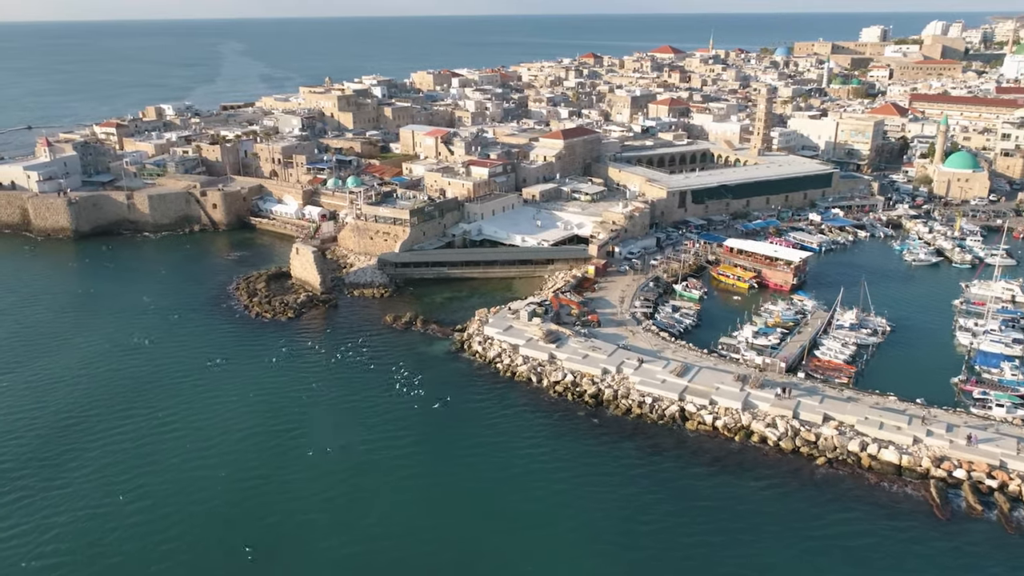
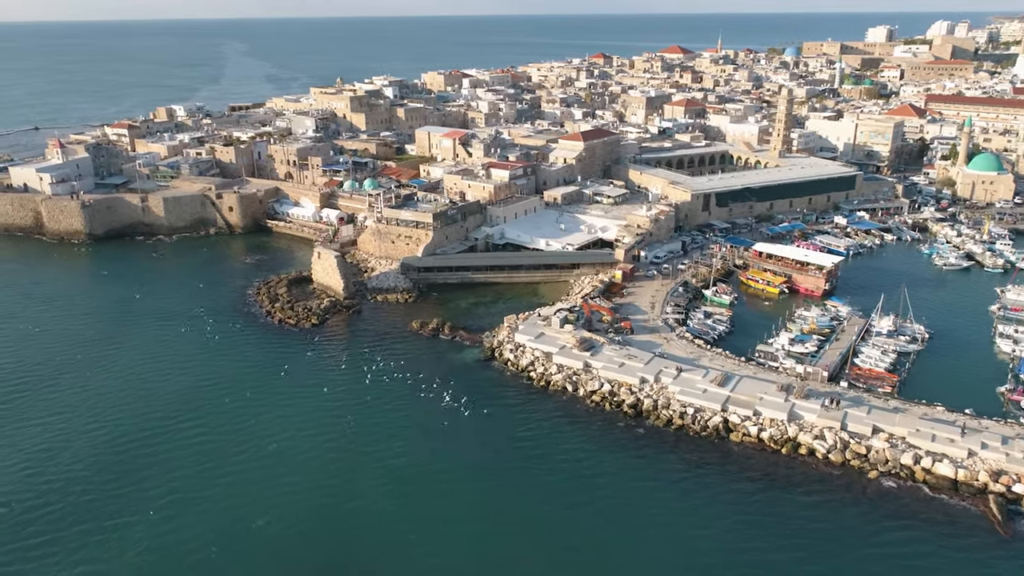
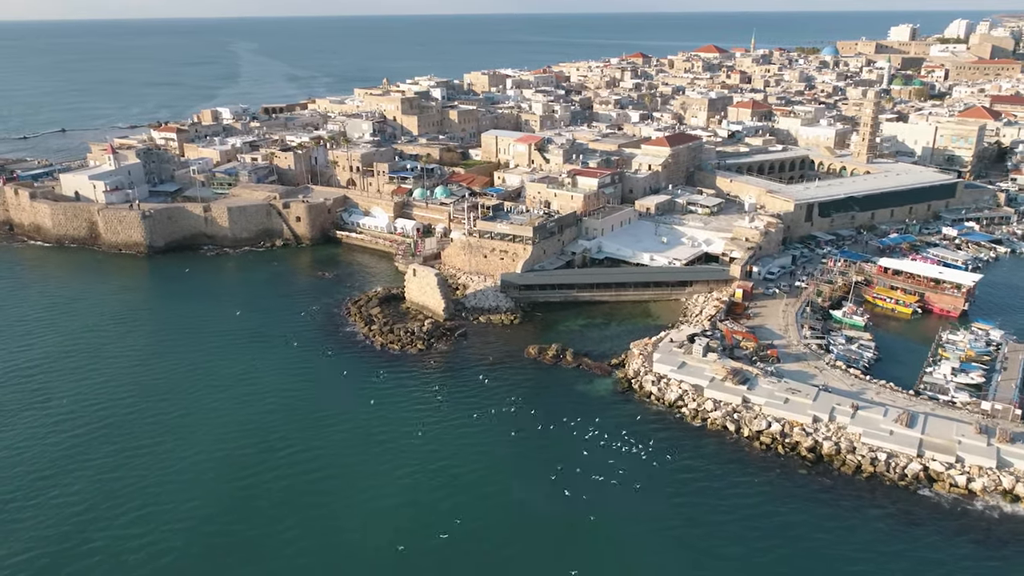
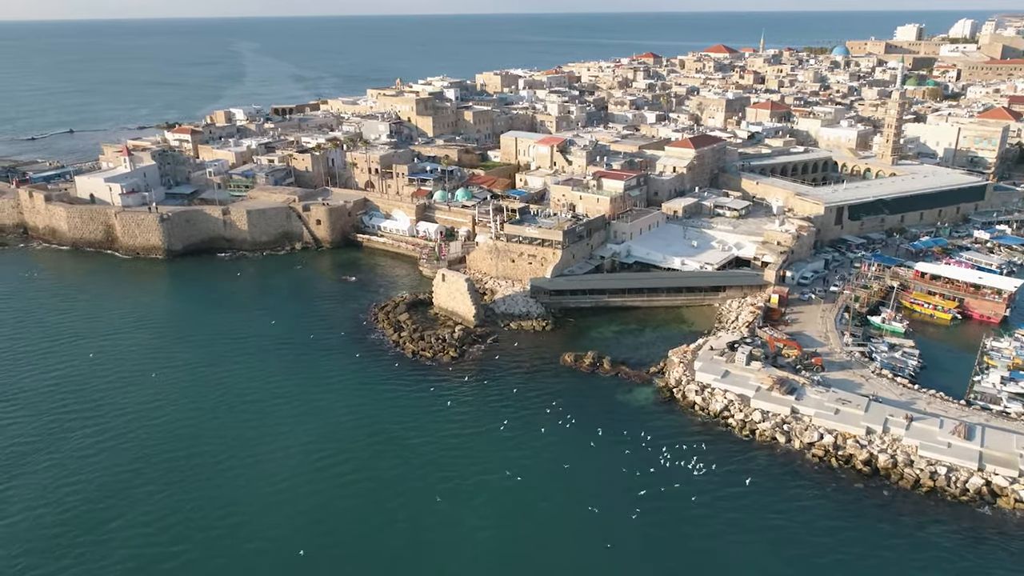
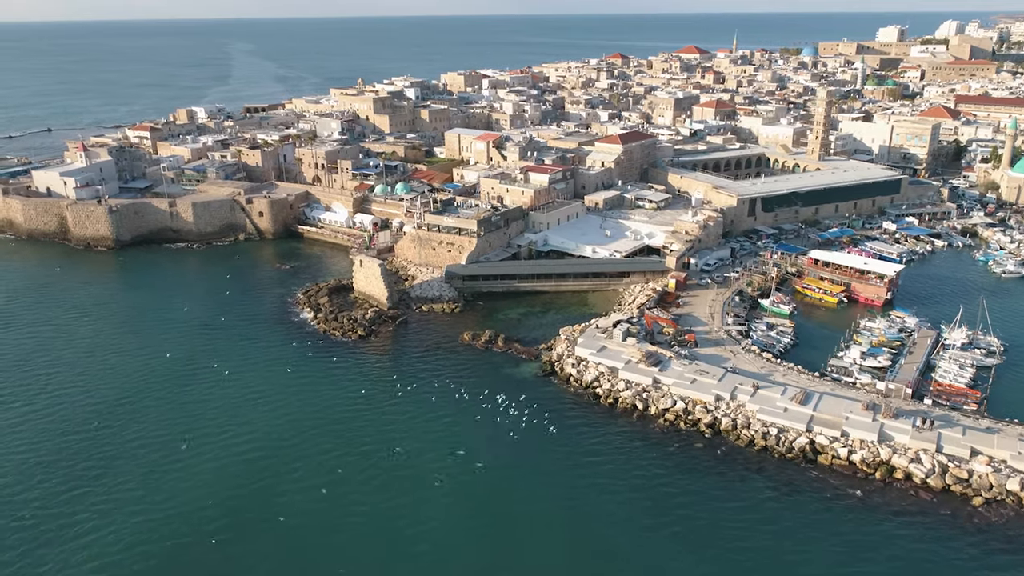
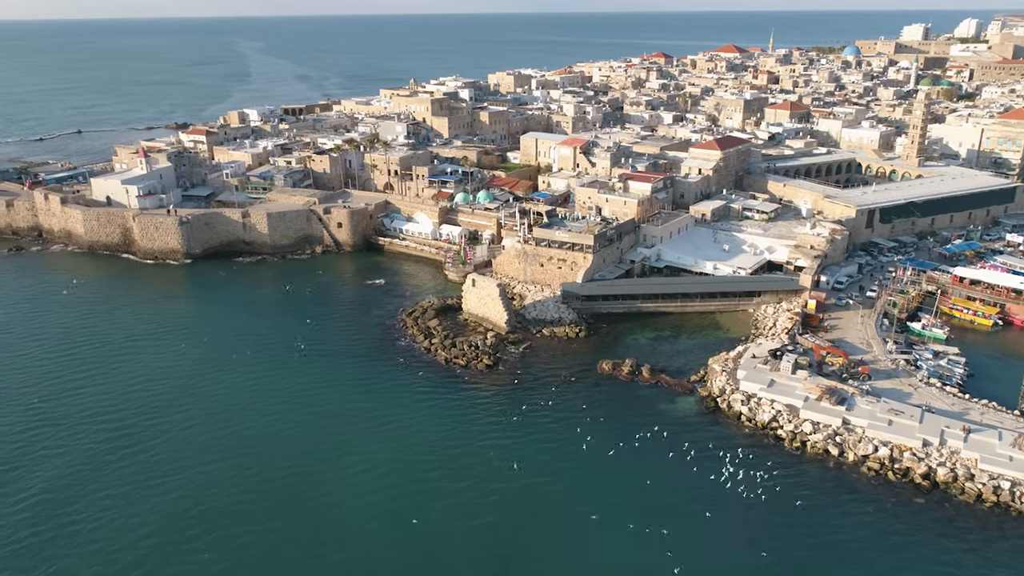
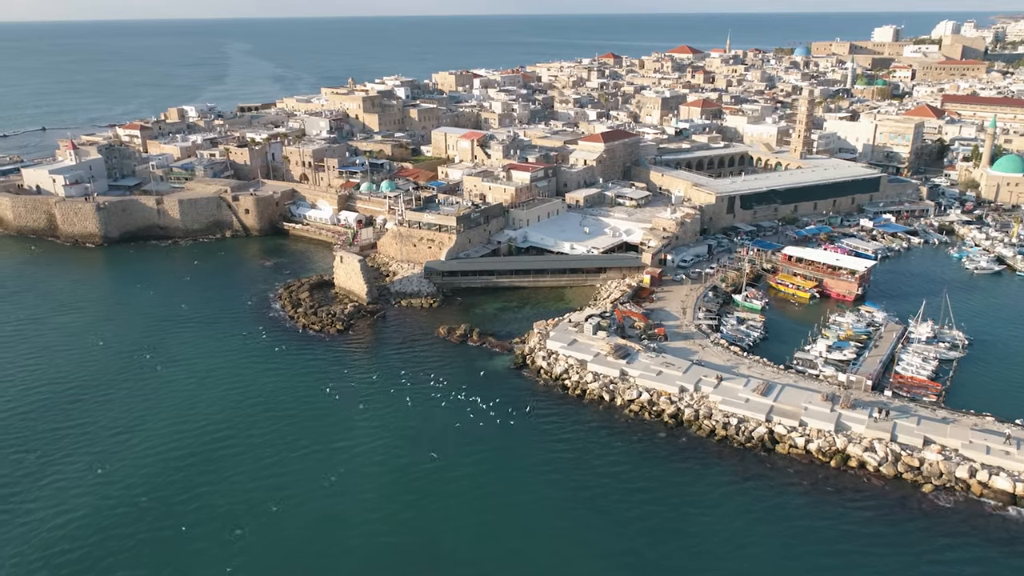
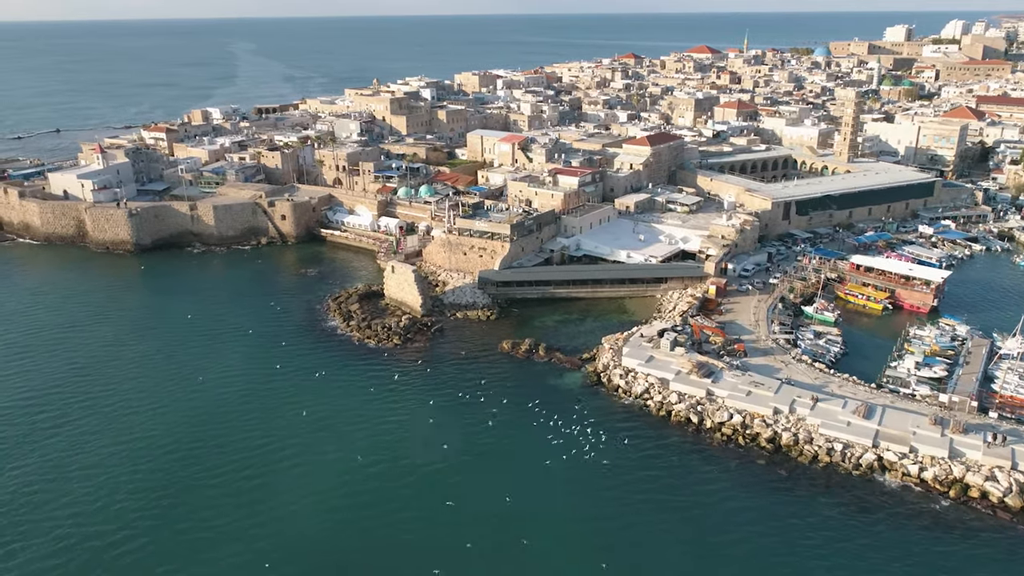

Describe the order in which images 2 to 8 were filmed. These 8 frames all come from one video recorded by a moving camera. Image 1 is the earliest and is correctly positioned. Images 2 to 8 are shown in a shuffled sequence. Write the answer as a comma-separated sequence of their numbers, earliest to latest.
2, 7, 5, 8, 3, 4, 6
